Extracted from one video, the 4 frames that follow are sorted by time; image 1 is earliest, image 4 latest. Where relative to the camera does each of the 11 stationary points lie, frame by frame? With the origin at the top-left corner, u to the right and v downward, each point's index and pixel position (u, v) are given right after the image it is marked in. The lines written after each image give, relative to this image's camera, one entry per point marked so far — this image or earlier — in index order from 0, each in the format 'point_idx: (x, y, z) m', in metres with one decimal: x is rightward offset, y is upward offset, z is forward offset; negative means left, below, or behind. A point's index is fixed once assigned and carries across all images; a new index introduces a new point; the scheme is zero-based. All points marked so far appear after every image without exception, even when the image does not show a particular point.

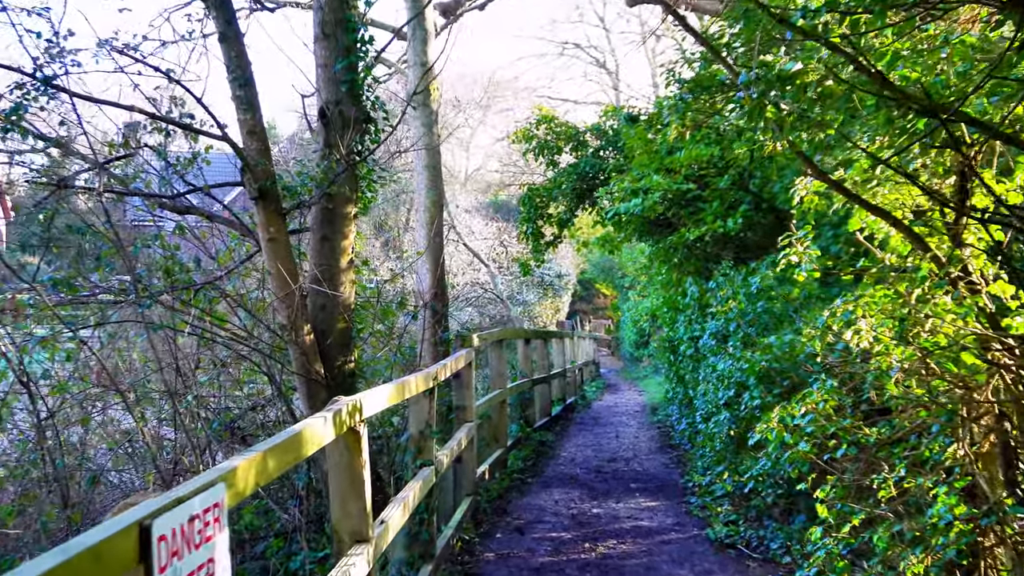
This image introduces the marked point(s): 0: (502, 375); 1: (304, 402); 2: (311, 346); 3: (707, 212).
0: (0.0, -0.4, +5.4) m
1: (-0.7, -0.4, +4.2) m
2: (-0.7, -0.2, +4.2) m
3: (+1.0, +0.4, +6.4) m
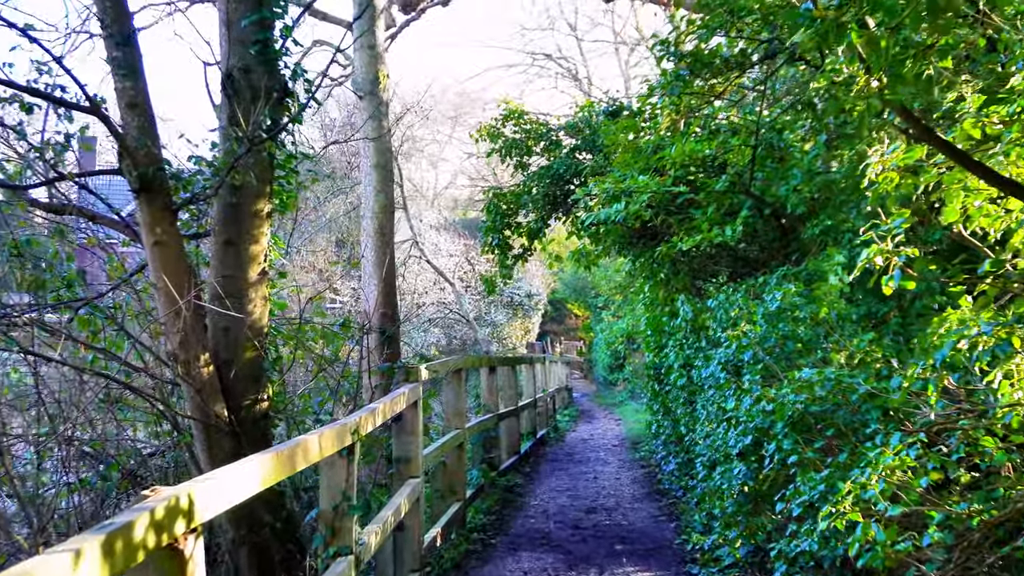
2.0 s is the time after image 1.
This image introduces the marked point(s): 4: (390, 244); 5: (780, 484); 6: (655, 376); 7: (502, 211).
0: (-0.2, -0.5, +4.5) m
1: (-0.8, -0.4, +3.3) m
2: (-0.8, -0.2, +3.2) m
3: (+0.9, +0.3, +5.5) m
4: (-0.6, +0.2, +5.7) m
5: (+0.7, -0.5, +3.2) m
6: (+0.9, -0.5, +7.3) m
7: (-0.1, +0.4, +6.8) m
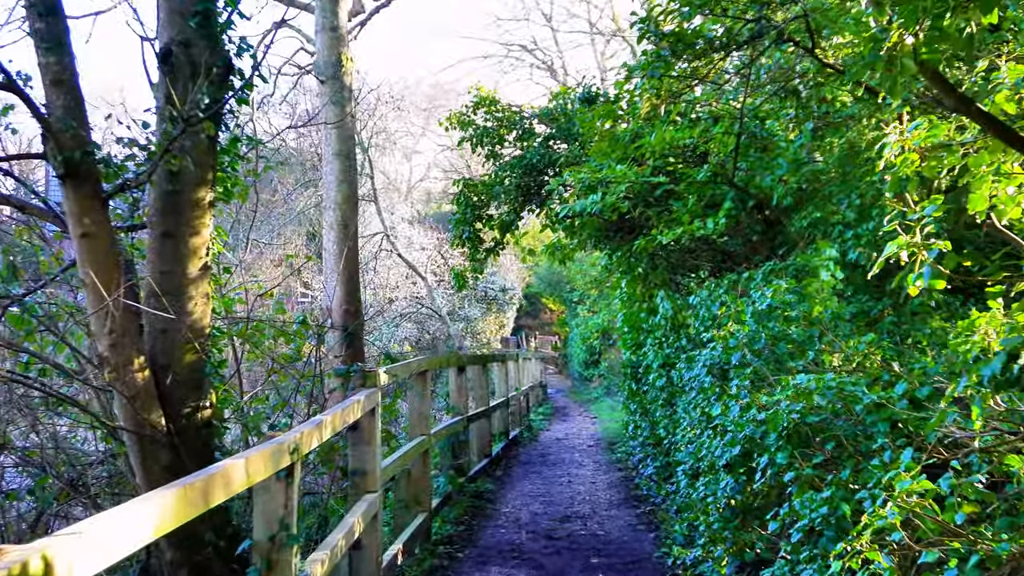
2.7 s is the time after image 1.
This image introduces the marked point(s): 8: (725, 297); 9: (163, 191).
0: (-0.3, -0.5, +4.2) m
1: (-0.9, -0.4, +3.0) m
2: (-0.9, -0.2, +2.9) m
3: (+0.7, +0.3, +5.3) m
4: (-0.7, +0.2, +5.3) m
5: (+0.6, -0.5, +2.9) m
6: (+0.7, -0.5, +7.0) m
7: (-0.2, +0.5, +6.5) m
8: (+0.7, 0.0, +4.1) m
9: (-0.9, +0.2, +3.0) m
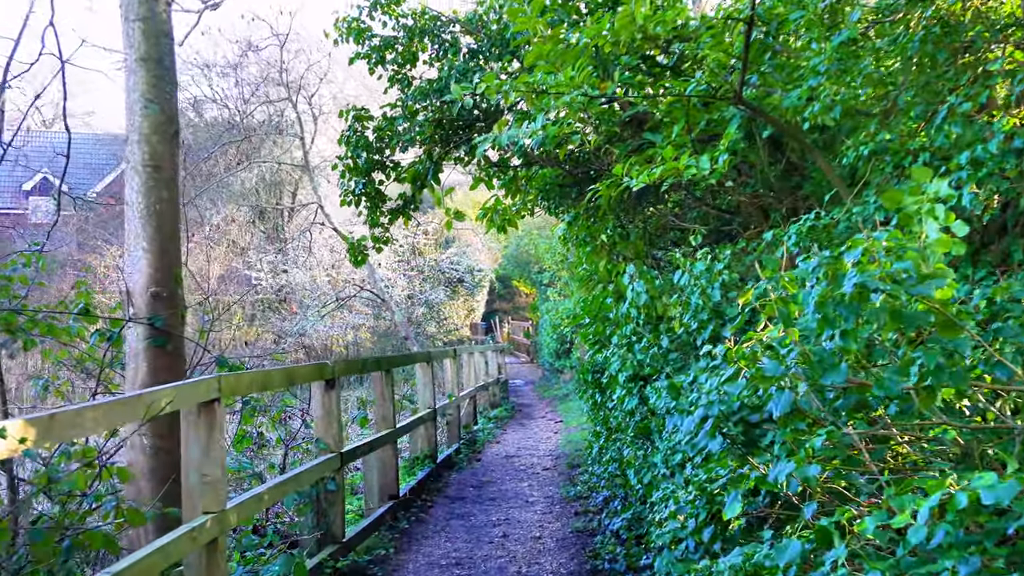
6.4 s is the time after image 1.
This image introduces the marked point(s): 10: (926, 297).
0: (-0.6, -0.4, +2.4) m
1: (-1.2, -0.4, +1.2) m
2: (-1.2, -0.2, +1.2) m
3: (+0.4, +0.4, +3.5) m
4: (-1.0, +0.3, +3.6) m
5: (+0.4, -0.5, +1.2) m
6: (+0.4, -0.4, +5.2) m
7: (-0.5, +0.6, +4.7) m
8: (+0.4, 0.0, +2.3) m
9: (-1.1, +0.3, +1.2) m
10: (+0.5, 0.0, +1.3) m
